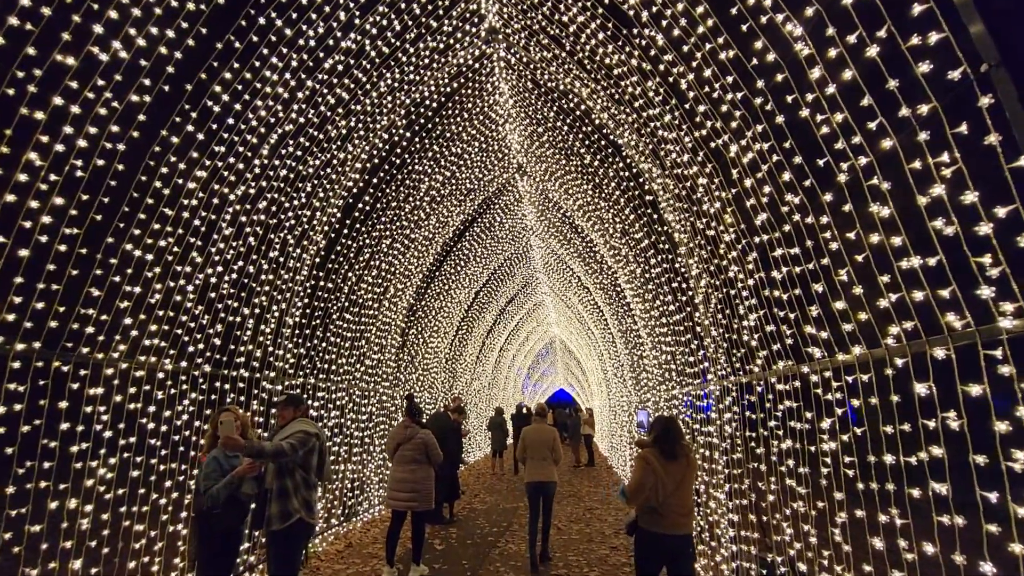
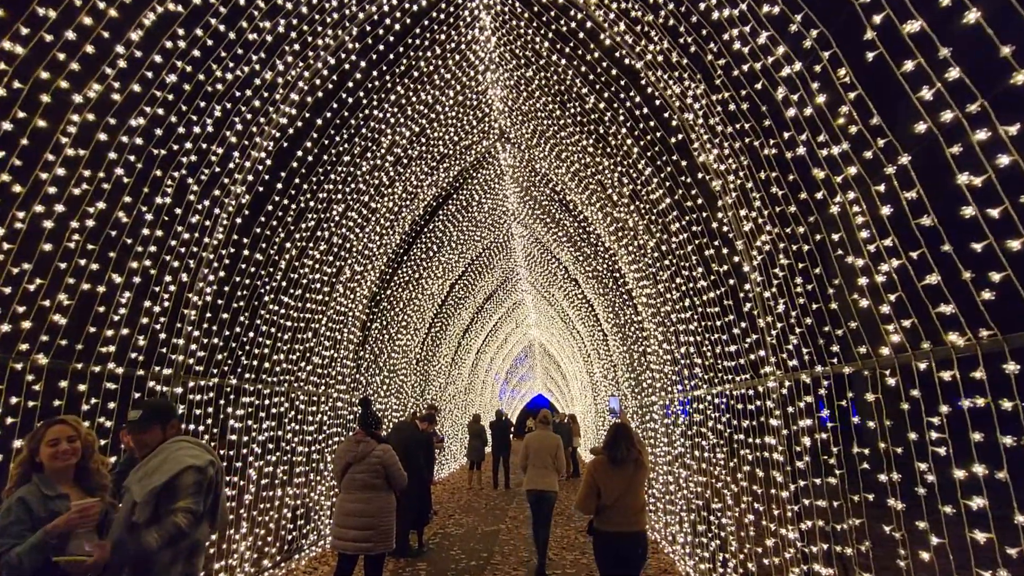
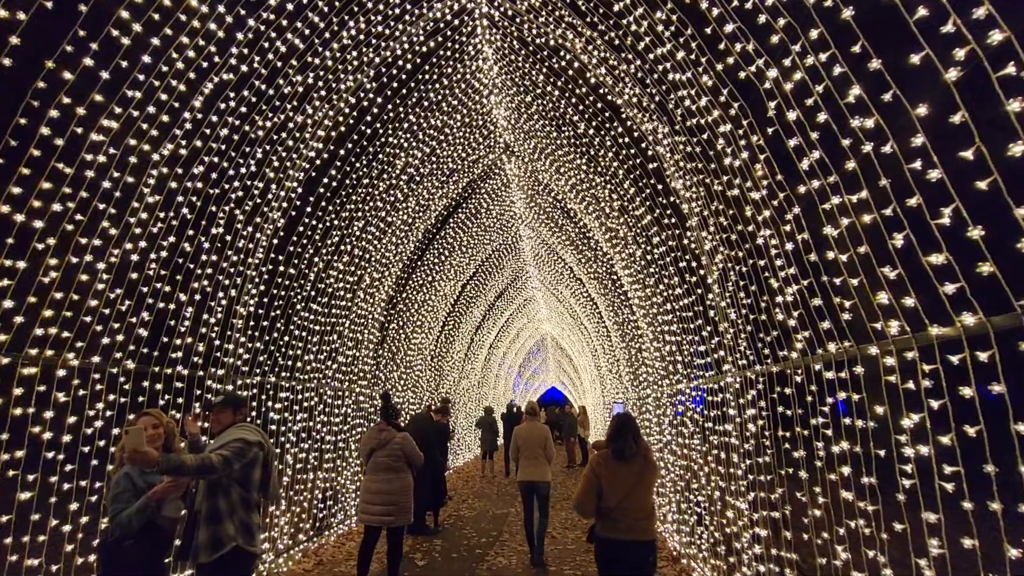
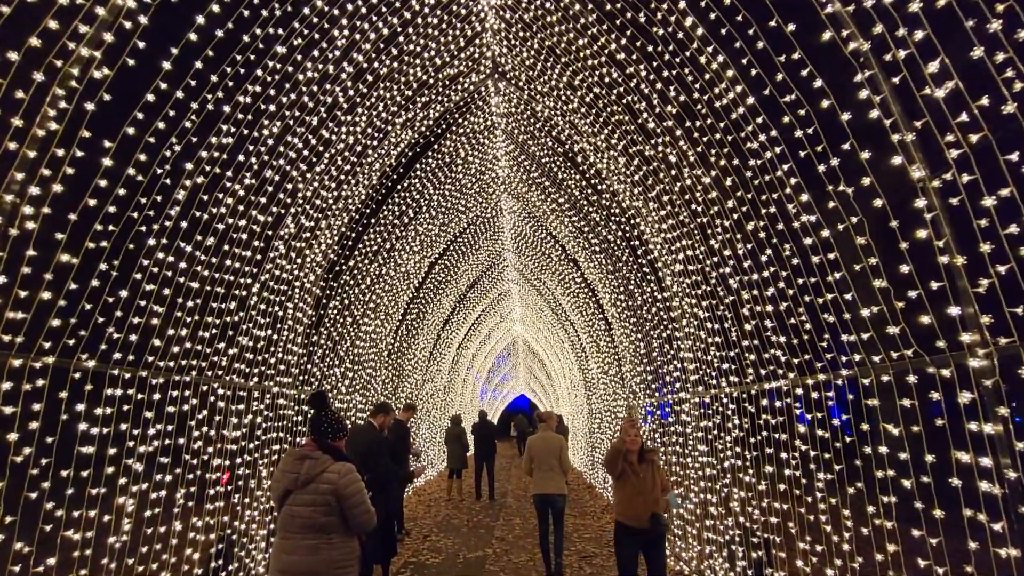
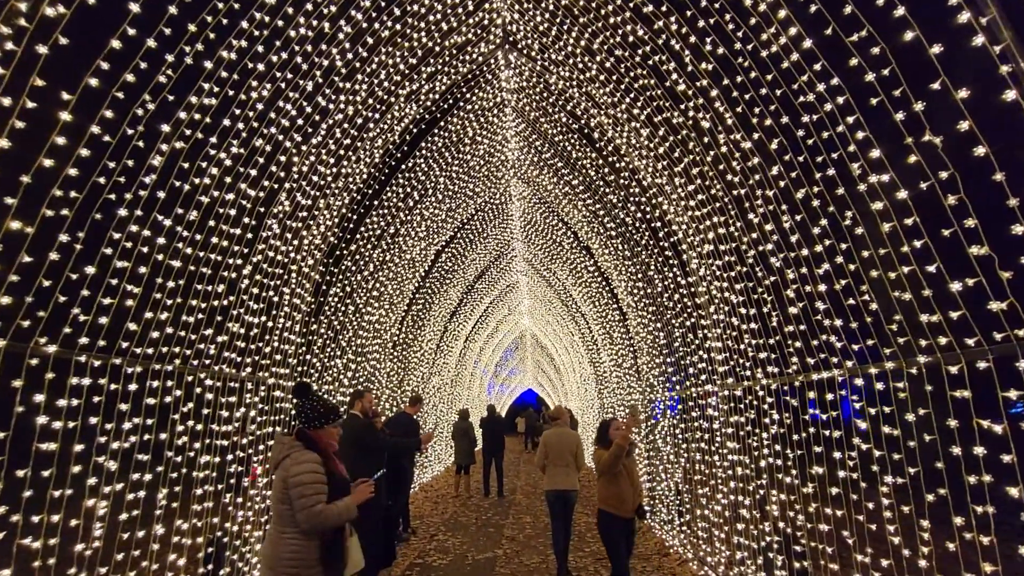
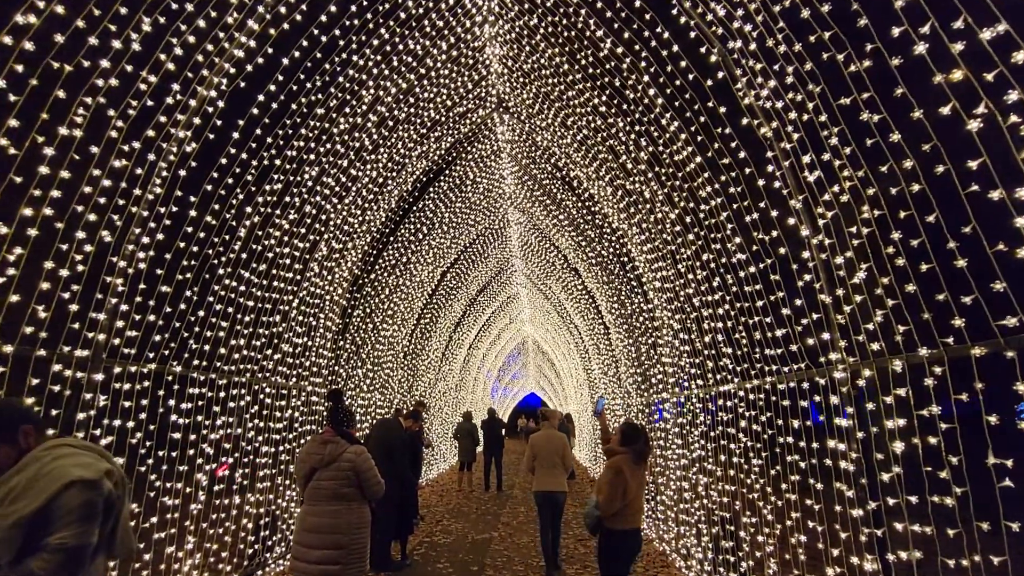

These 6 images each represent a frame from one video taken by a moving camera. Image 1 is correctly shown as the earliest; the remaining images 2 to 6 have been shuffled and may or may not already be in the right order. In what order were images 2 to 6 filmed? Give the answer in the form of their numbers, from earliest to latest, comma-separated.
3, 2, 6, 4, 5
